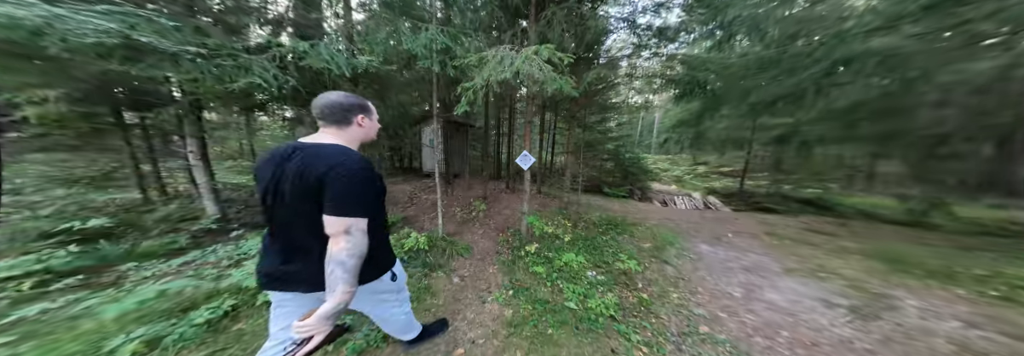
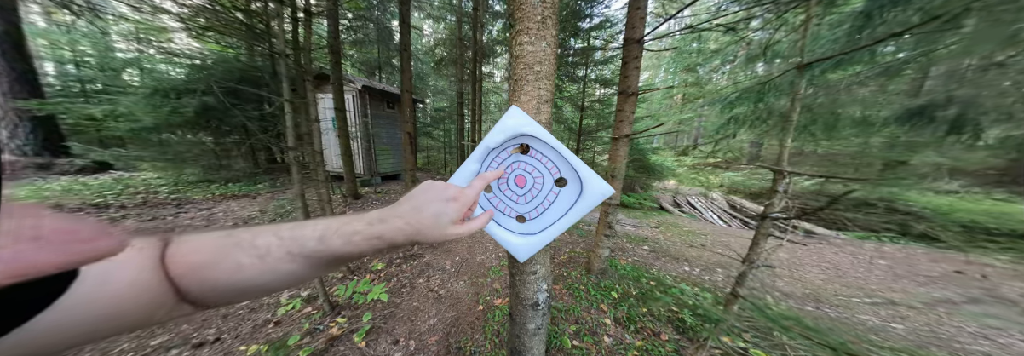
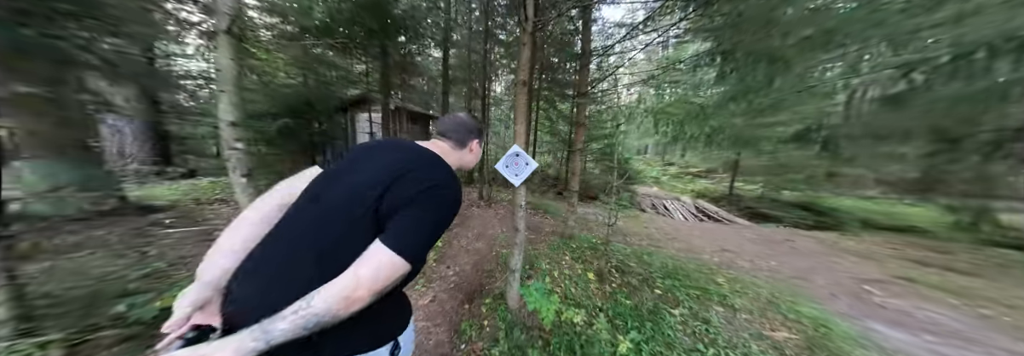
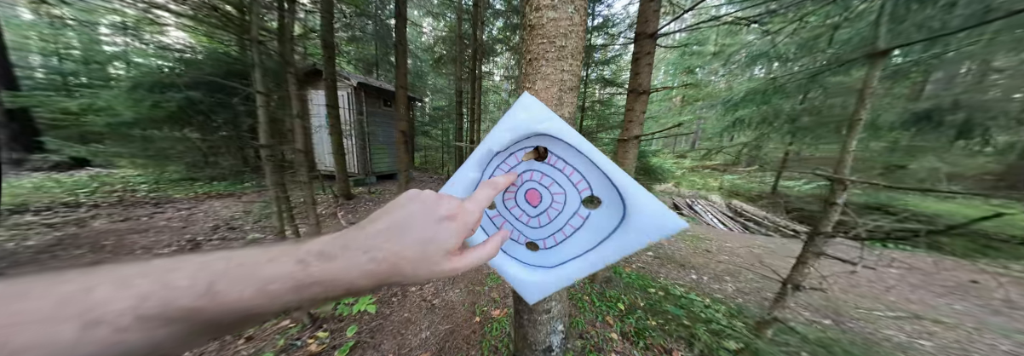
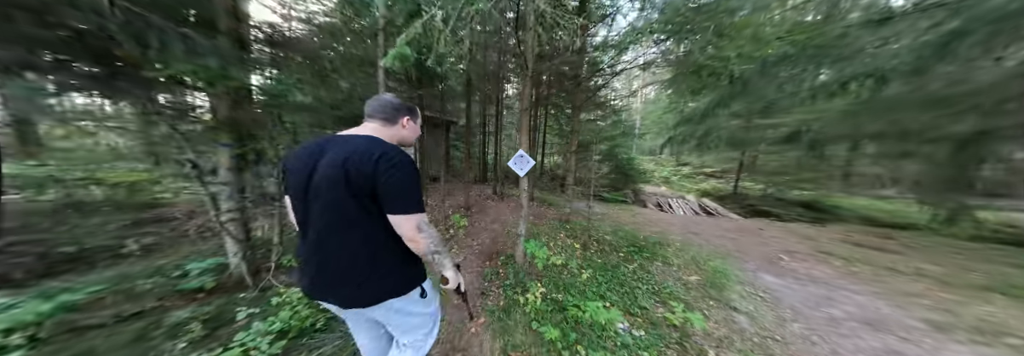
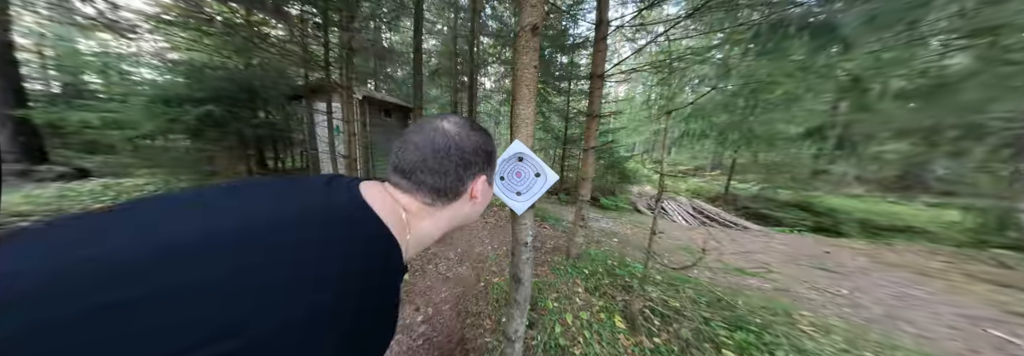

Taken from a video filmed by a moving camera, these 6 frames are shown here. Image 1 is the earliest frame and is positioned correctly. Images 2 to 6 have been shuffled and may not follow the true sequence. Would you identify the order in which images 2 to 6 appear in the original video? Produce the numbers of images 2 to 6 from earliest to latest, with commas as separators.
5, 3, 6, 2, 4
